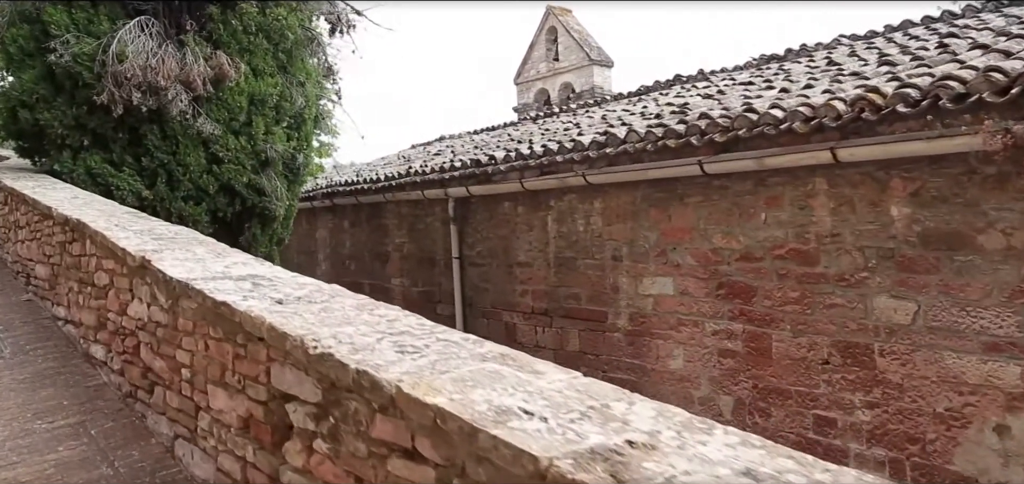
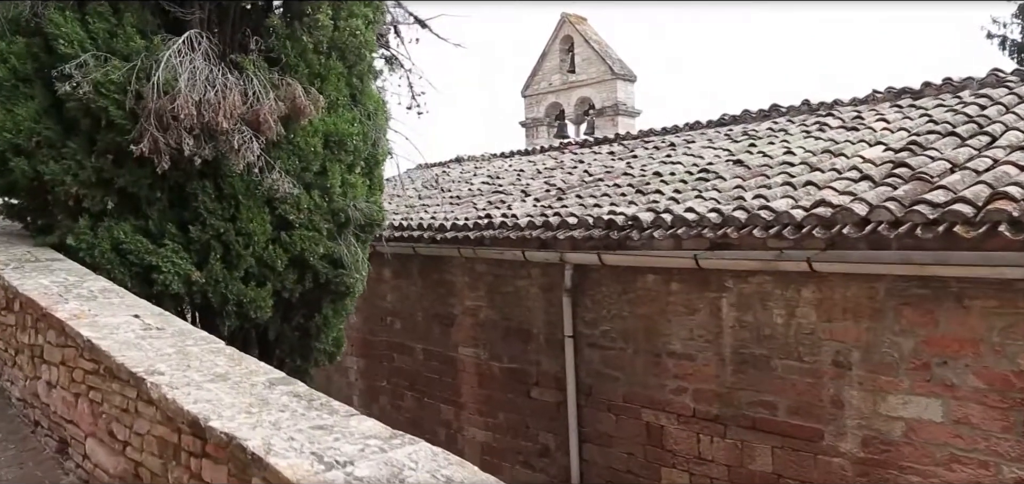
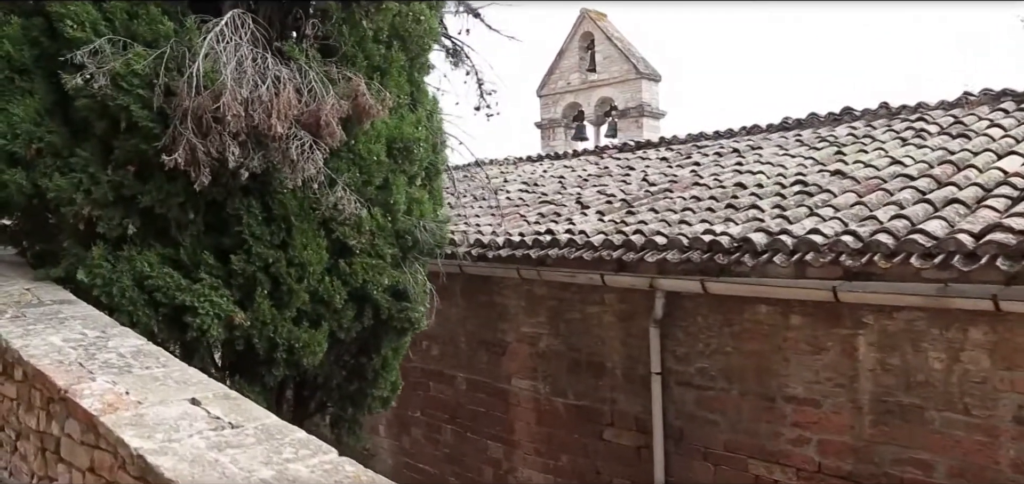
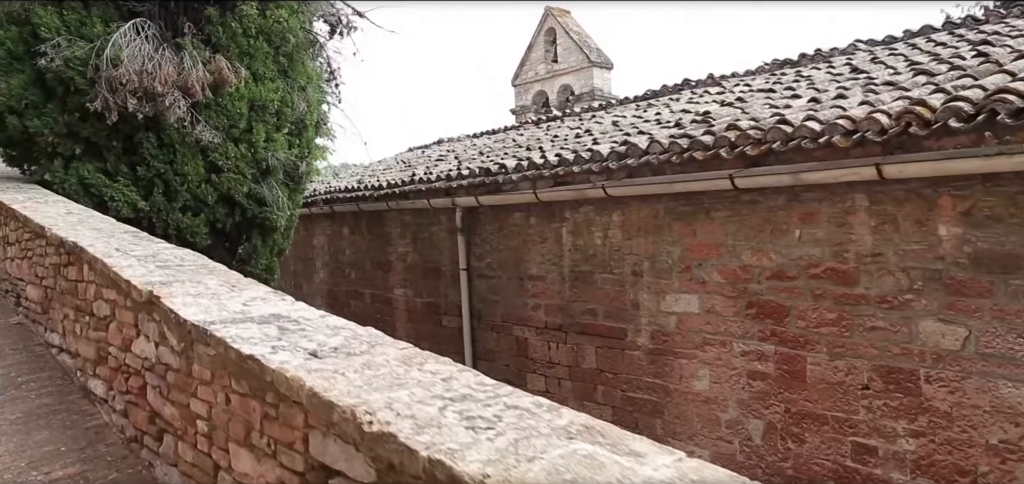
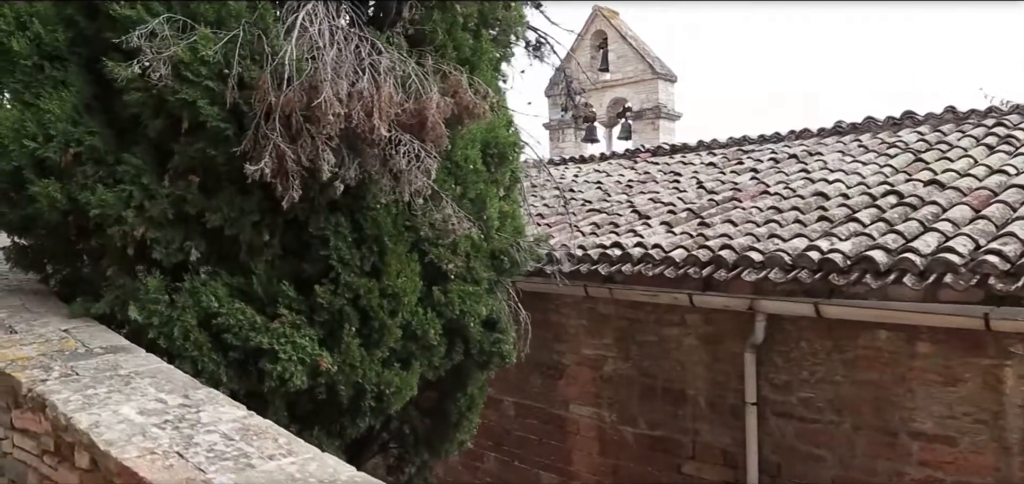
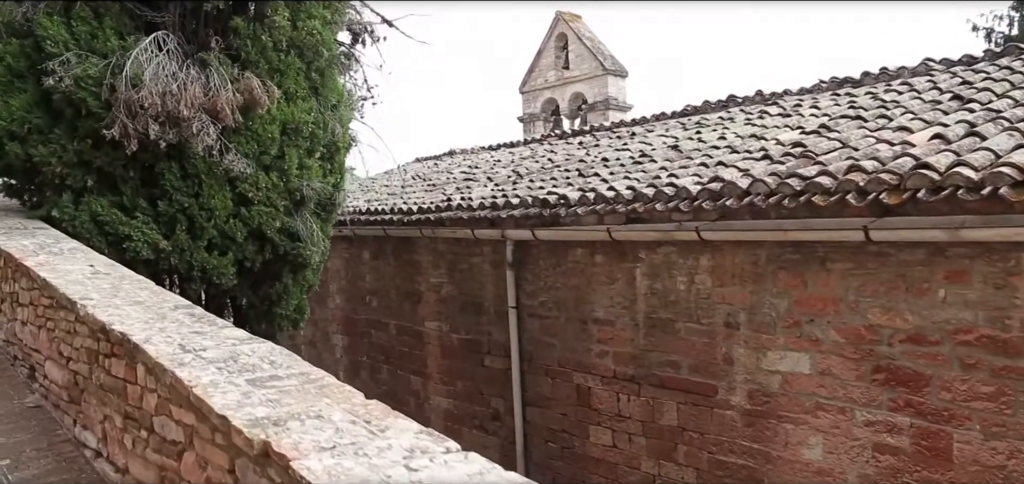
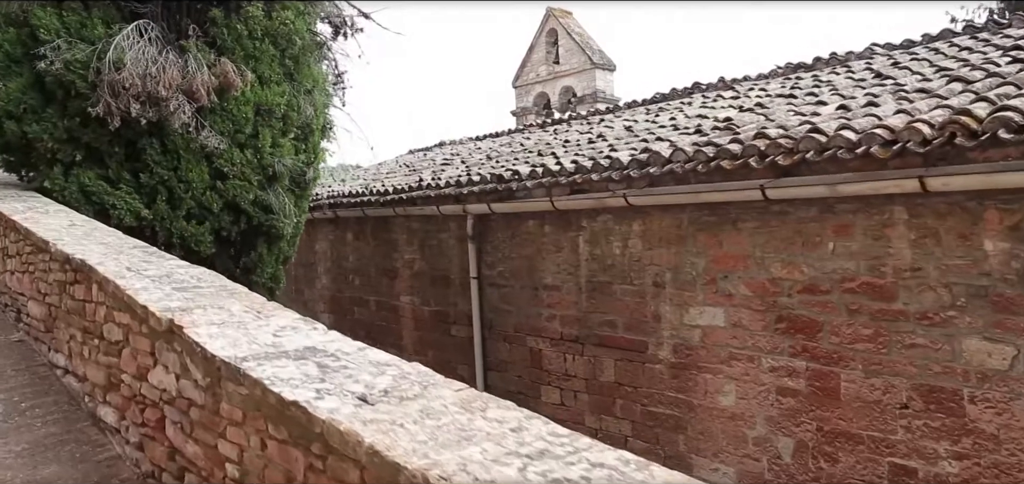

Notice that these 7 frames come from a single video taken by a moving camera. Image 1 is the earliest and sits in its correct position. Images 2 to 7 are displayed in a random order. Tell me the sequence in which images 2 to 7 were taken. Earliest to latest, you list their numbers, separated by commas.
4, 7, 6, 2, 3, 5
